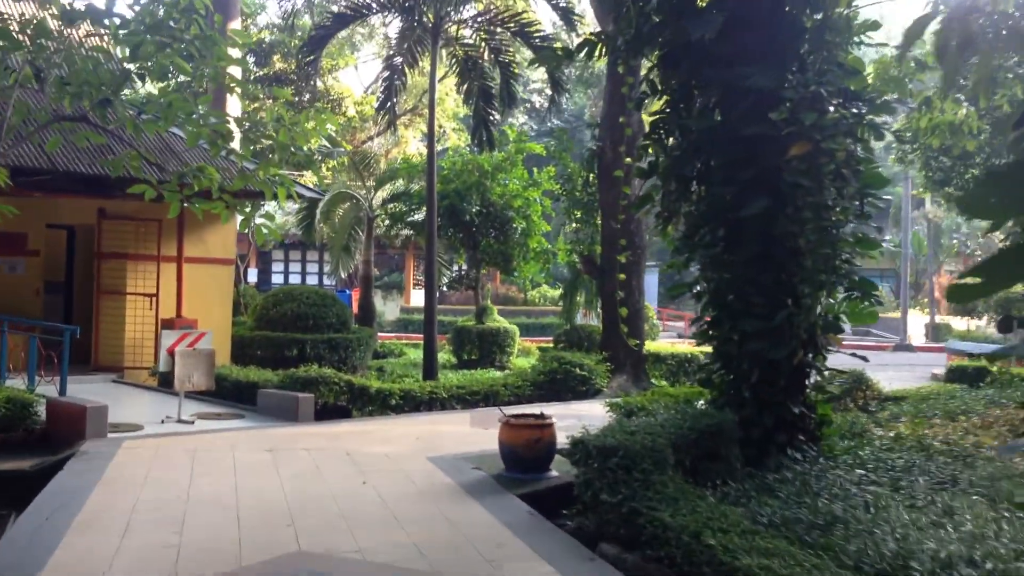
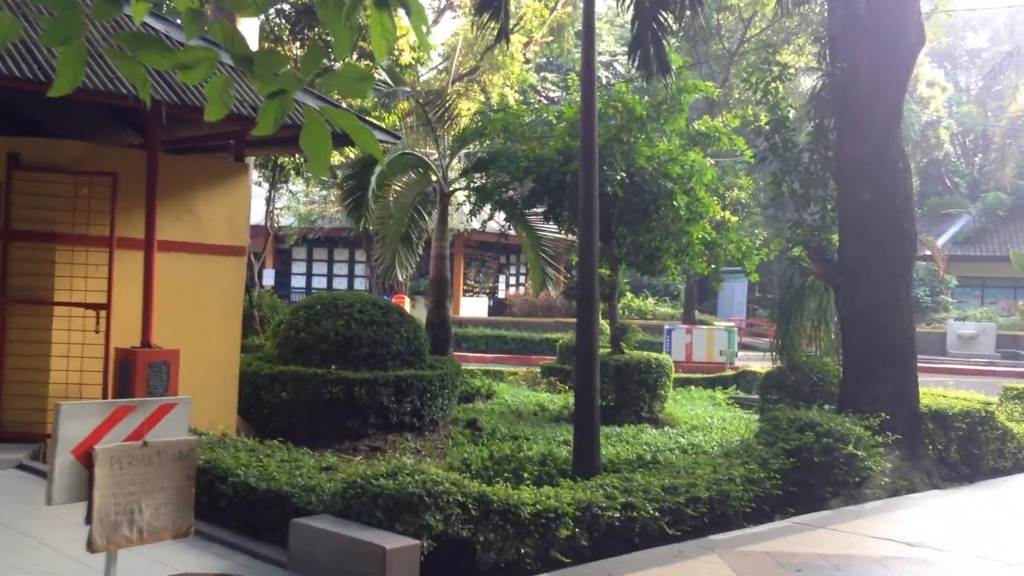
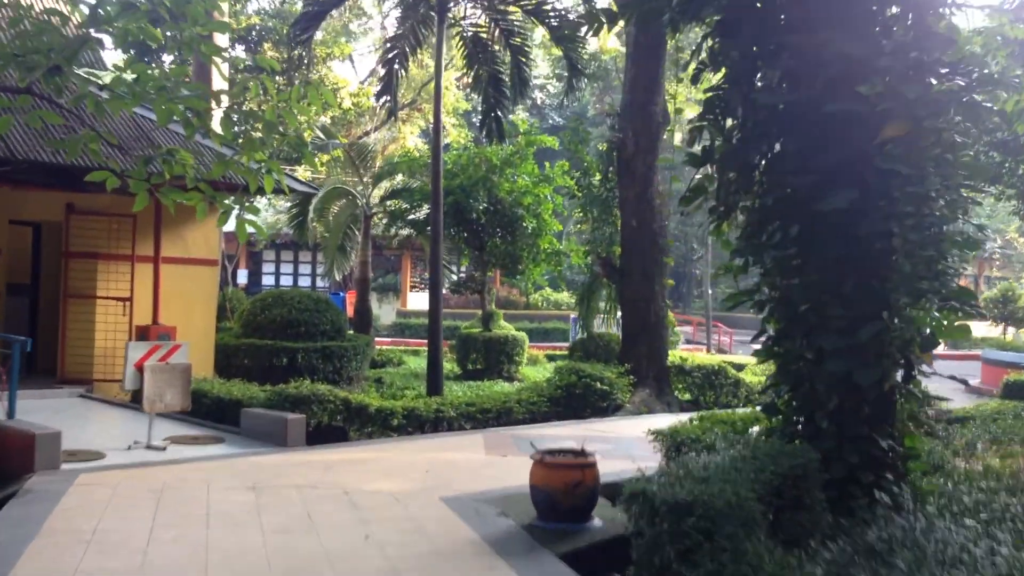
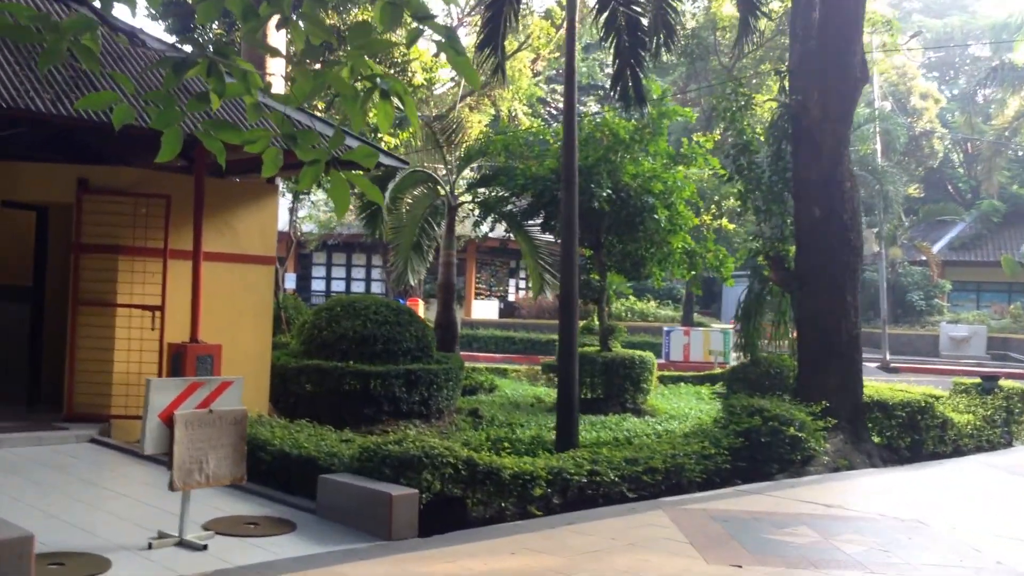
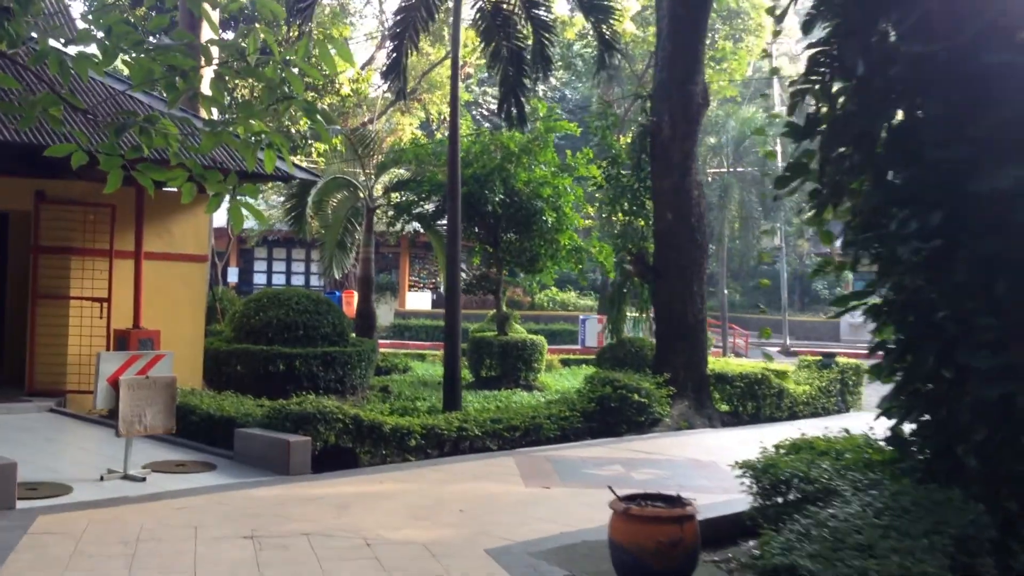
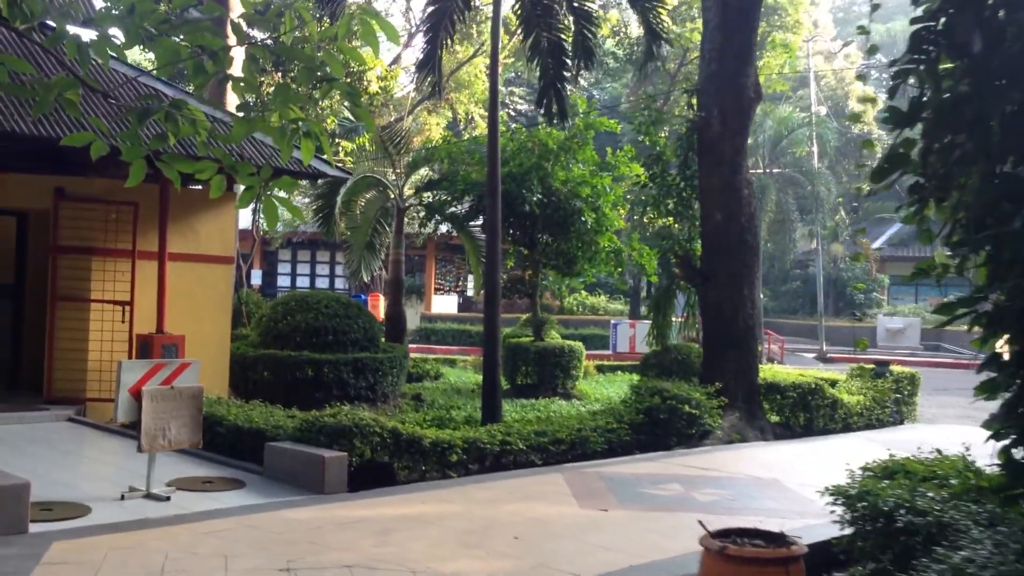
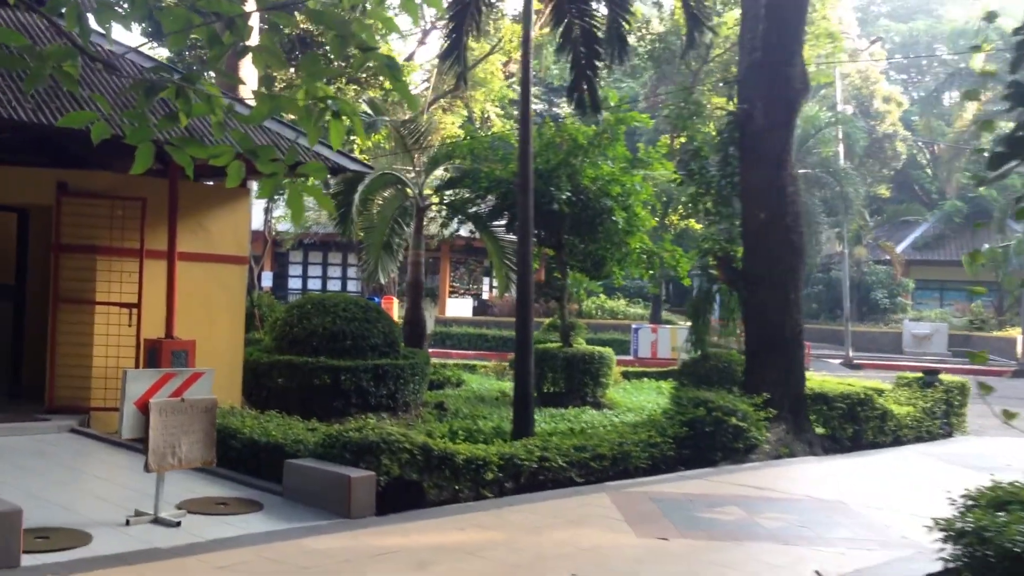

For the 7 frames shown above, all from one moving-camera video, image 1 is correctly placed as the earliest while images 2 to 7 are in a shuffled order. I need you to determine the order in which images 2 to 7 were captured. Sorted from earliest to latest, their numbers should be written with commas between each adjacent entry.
3, 5, 6, 7, 4, 2
